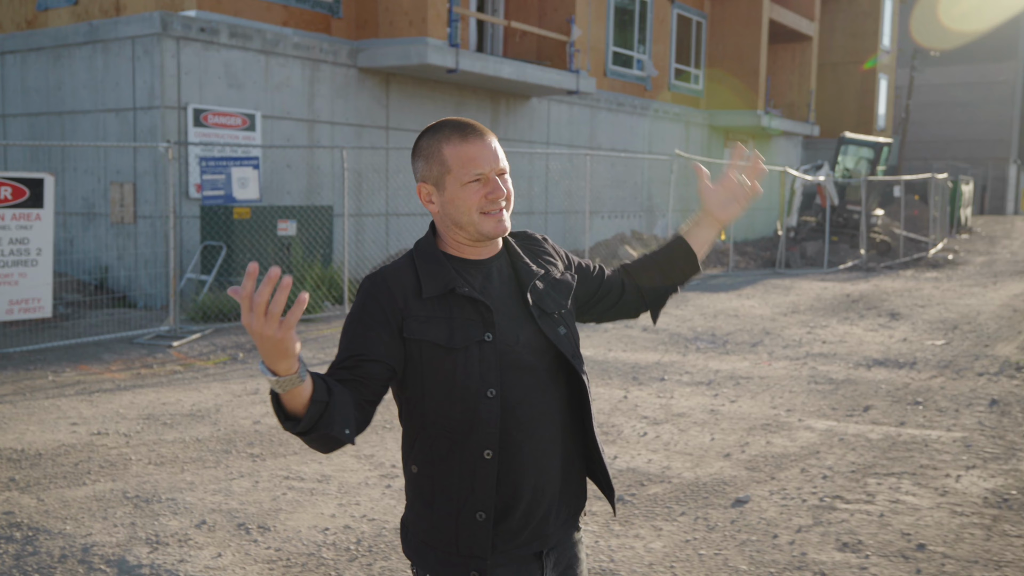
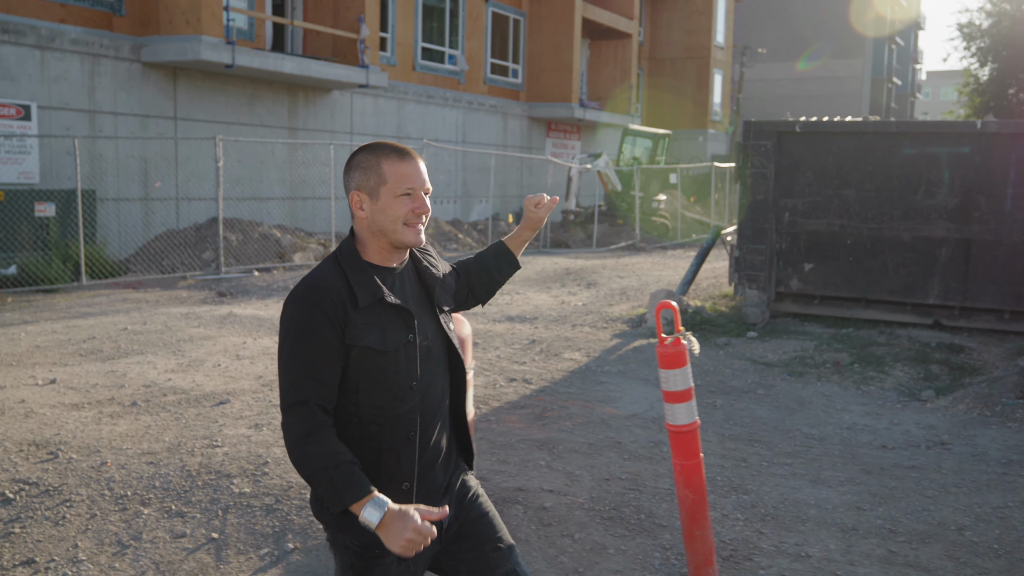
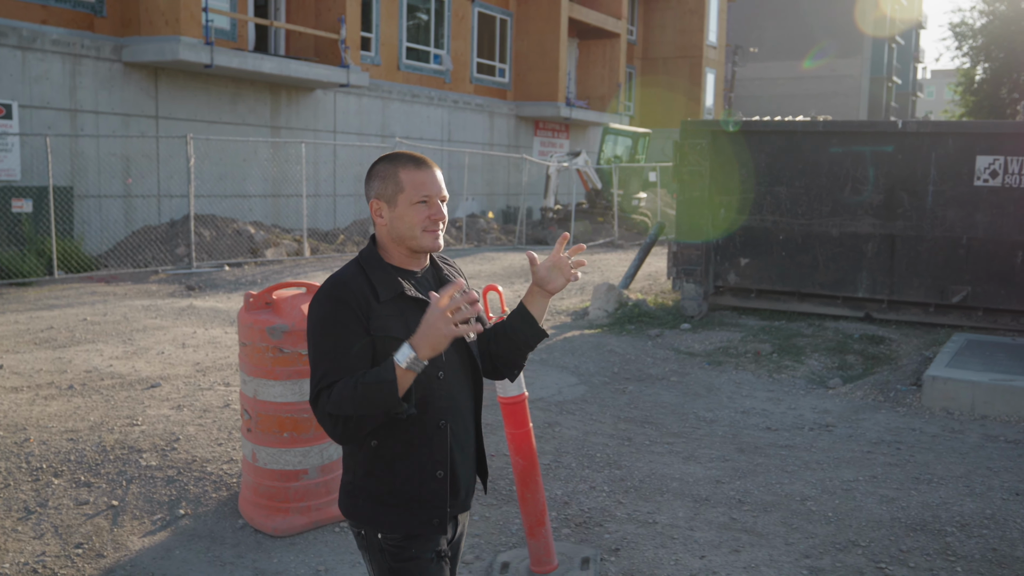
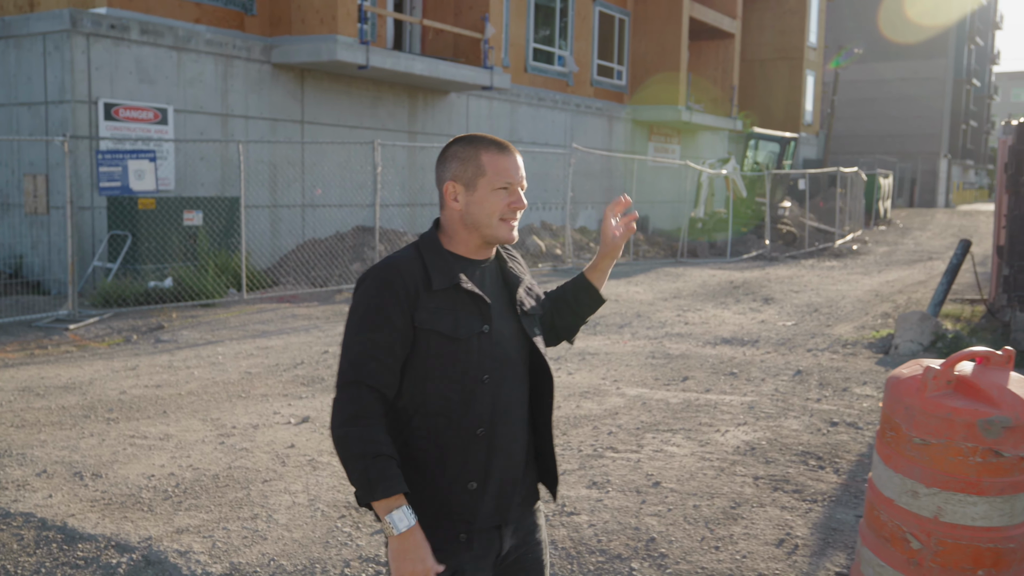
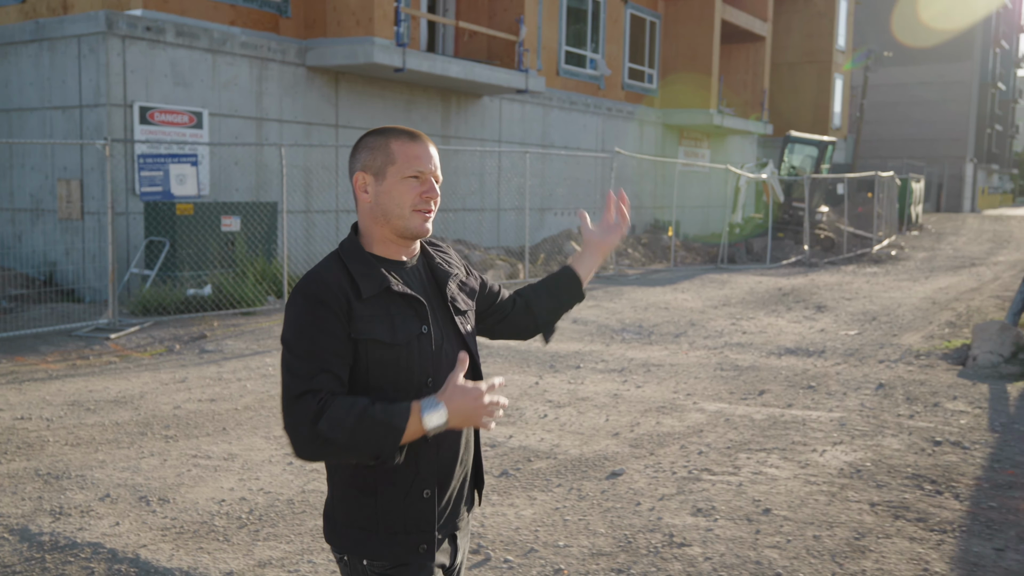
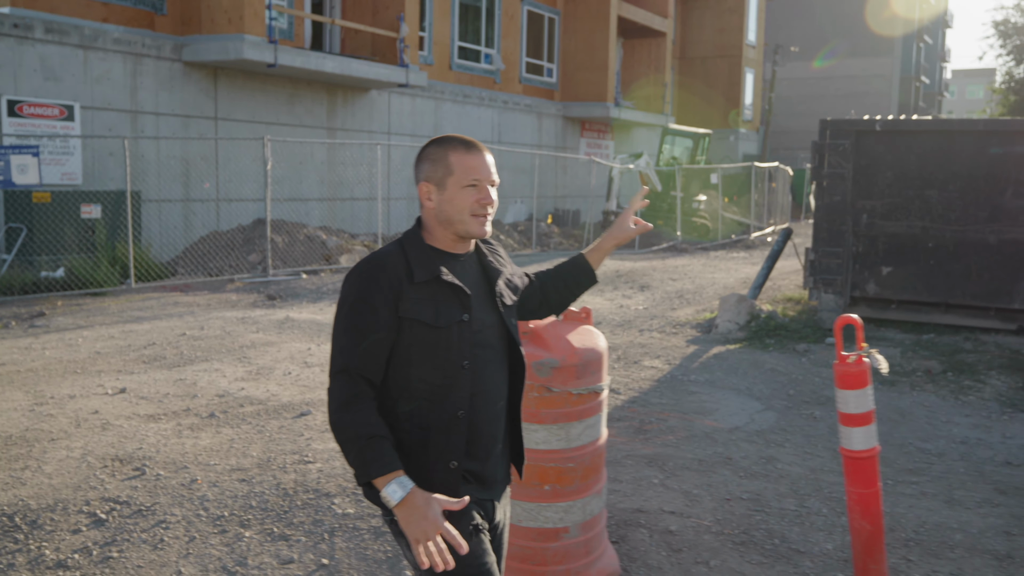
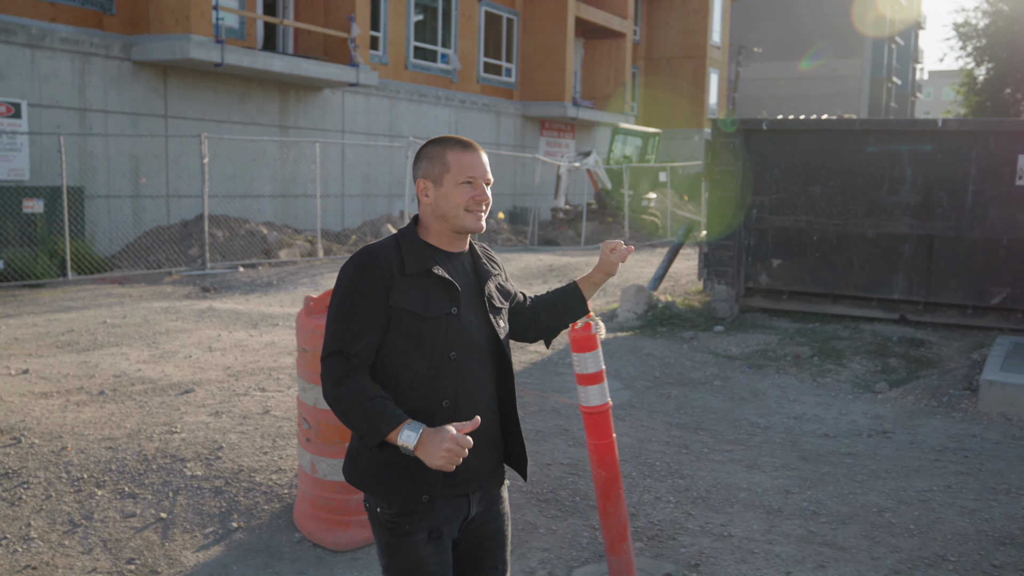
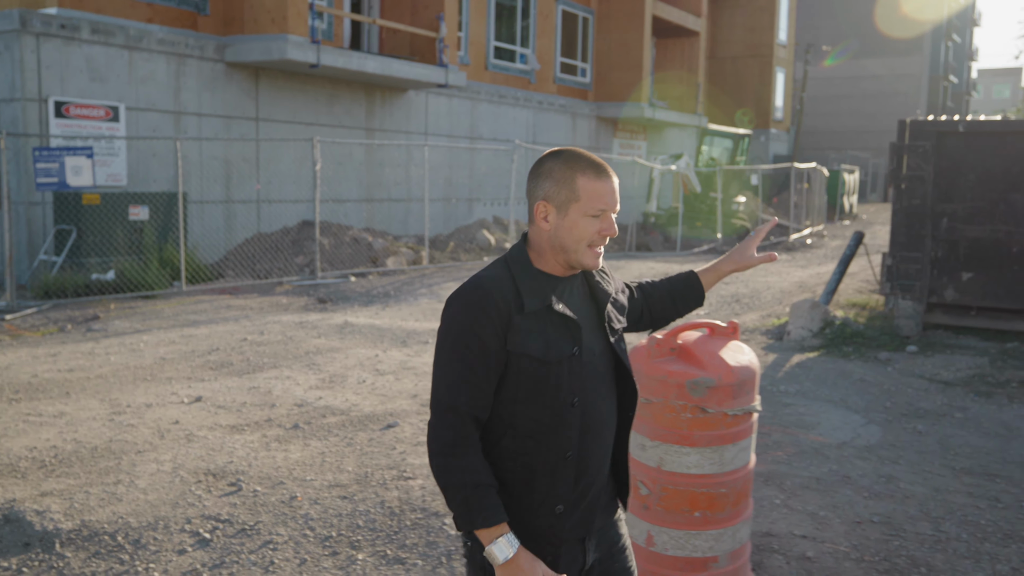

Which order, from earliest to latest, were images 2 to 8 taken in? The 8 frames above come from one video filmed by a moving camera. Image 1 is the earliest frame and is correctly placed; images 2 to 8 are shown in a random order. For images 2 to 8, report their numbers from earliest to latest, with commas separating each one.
5, 4, 8, 6, 2, 7, 3
